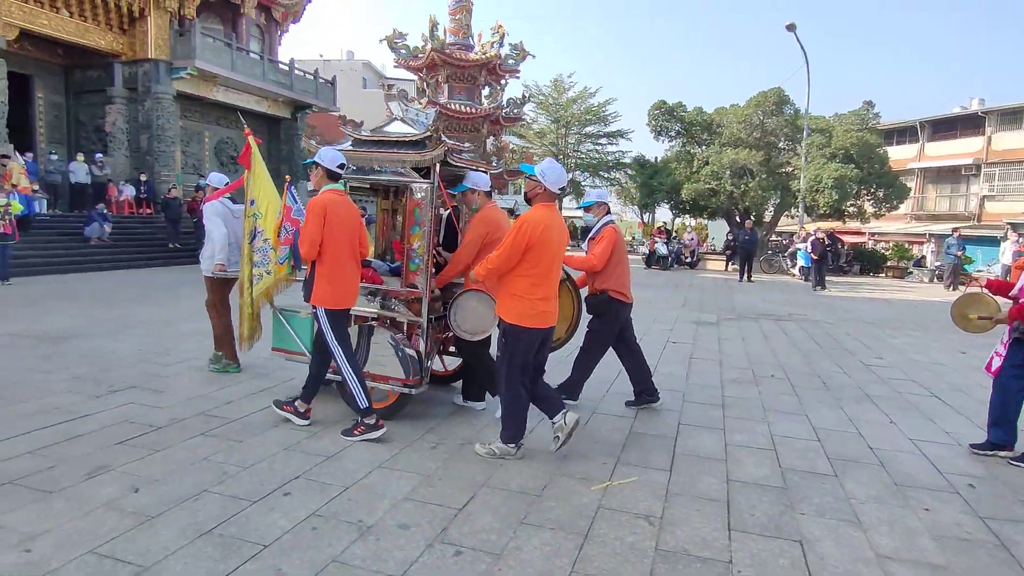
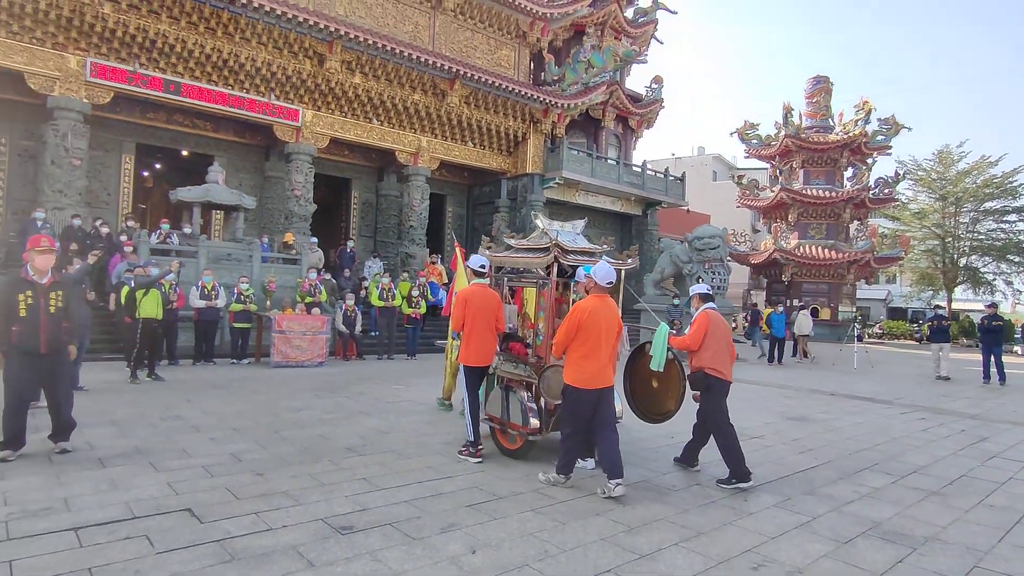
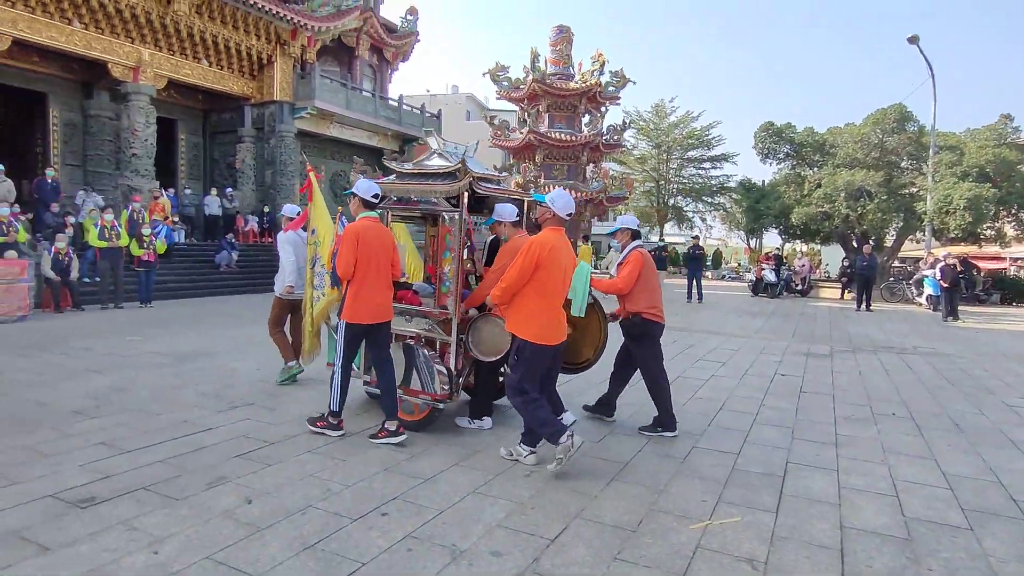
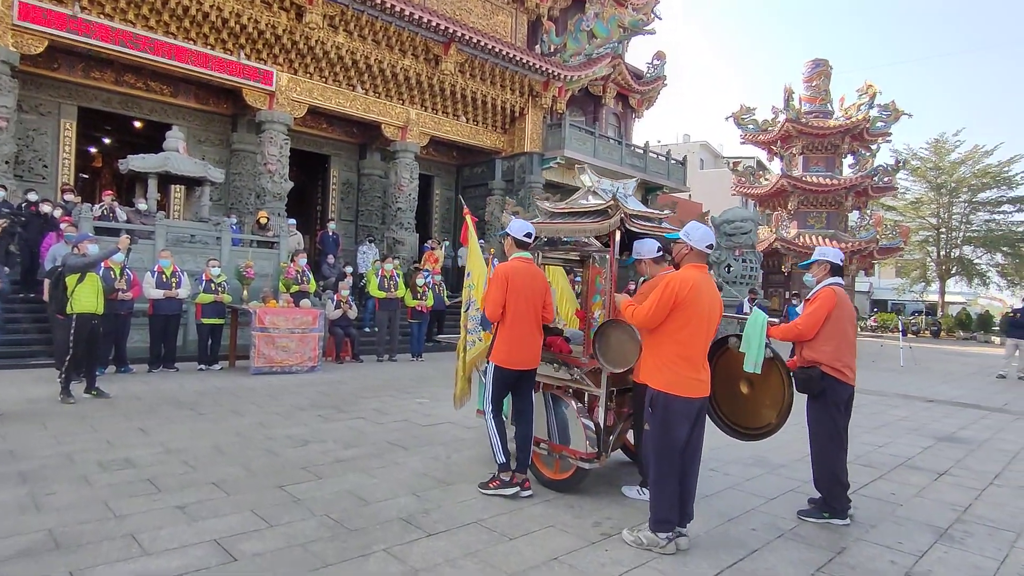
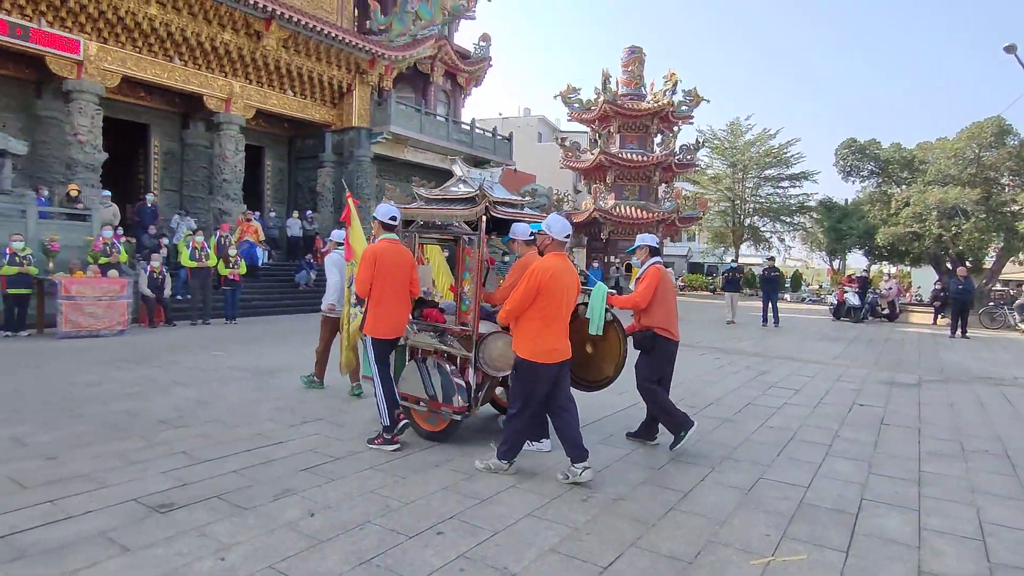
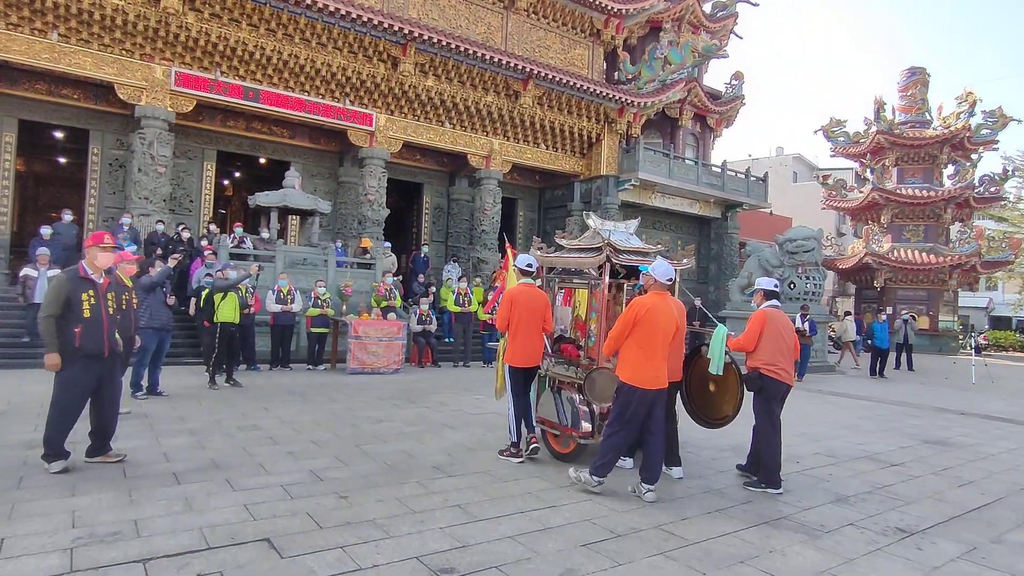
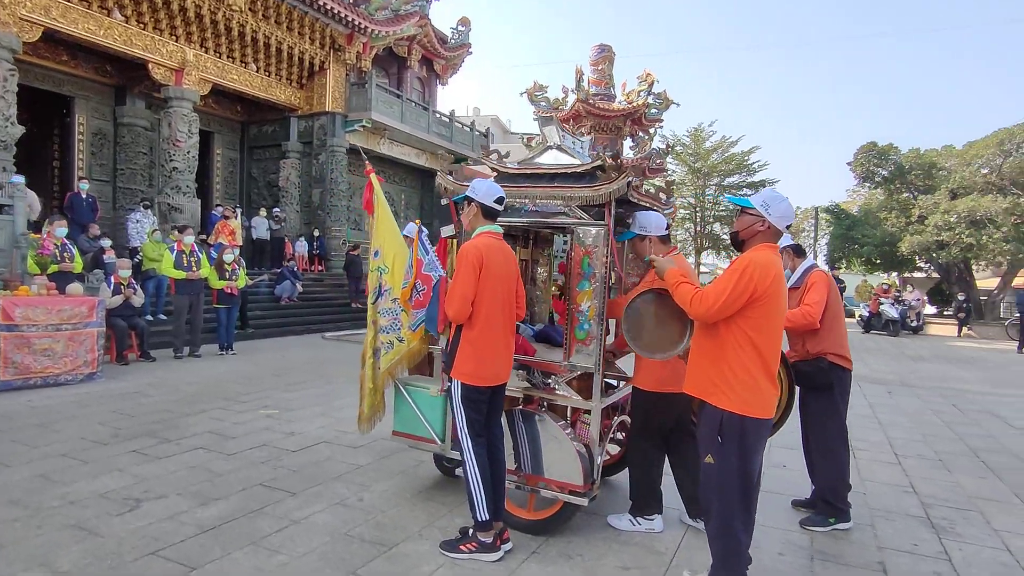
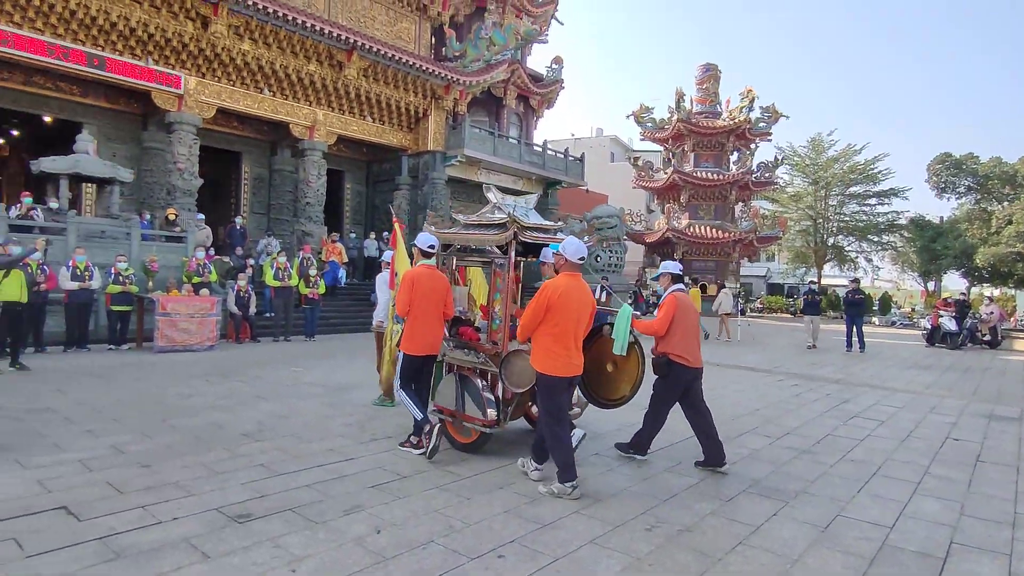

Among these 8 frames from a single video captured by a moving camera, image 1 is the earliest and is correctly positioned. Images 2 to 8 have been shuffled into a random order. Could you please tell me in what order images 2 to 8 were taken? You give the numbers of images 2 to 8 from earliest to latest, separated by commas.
3, 5, 8, 2, 6, 4, 7
